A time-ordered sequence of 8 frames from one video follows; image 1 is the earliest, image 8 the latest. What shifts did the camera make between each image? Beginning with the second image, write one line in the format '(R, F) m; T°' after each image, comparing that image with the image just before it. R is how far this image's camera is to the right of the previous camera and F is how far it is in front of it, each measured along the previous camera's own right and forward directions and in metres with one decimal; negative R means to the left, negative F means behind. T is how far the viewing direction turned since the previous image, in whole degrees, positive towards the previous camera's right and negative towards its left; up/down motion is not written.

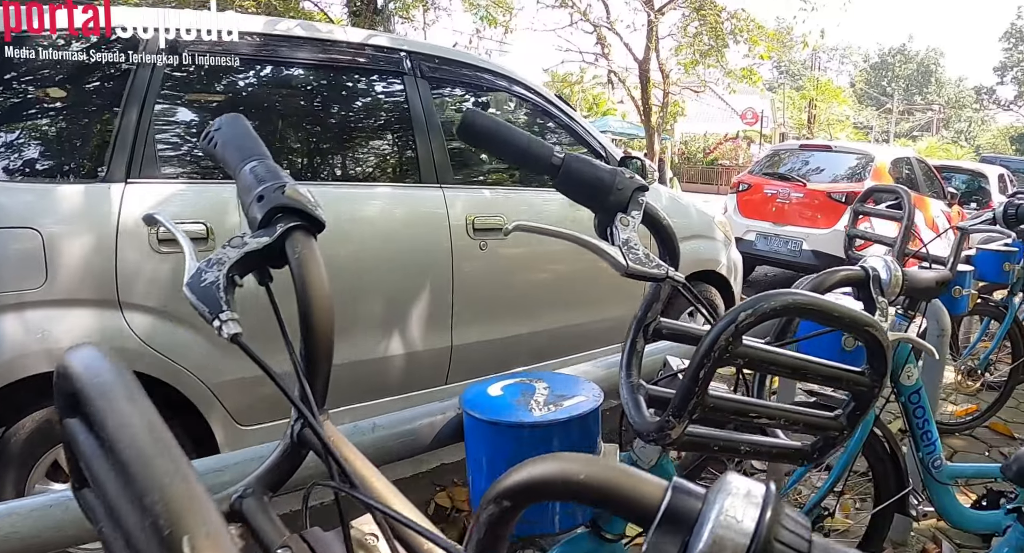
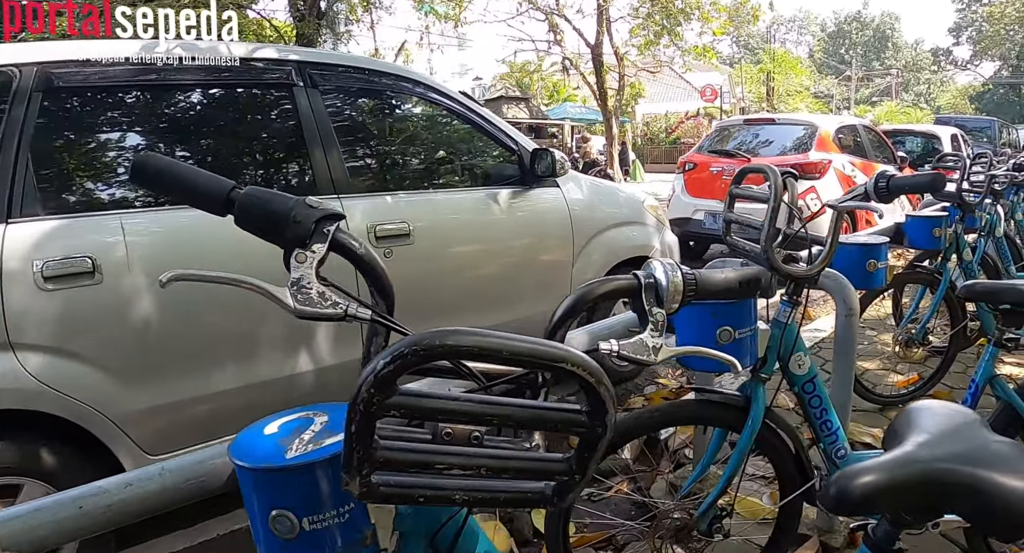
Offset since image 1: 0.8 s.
(+0.3, +0.1) m; +1°
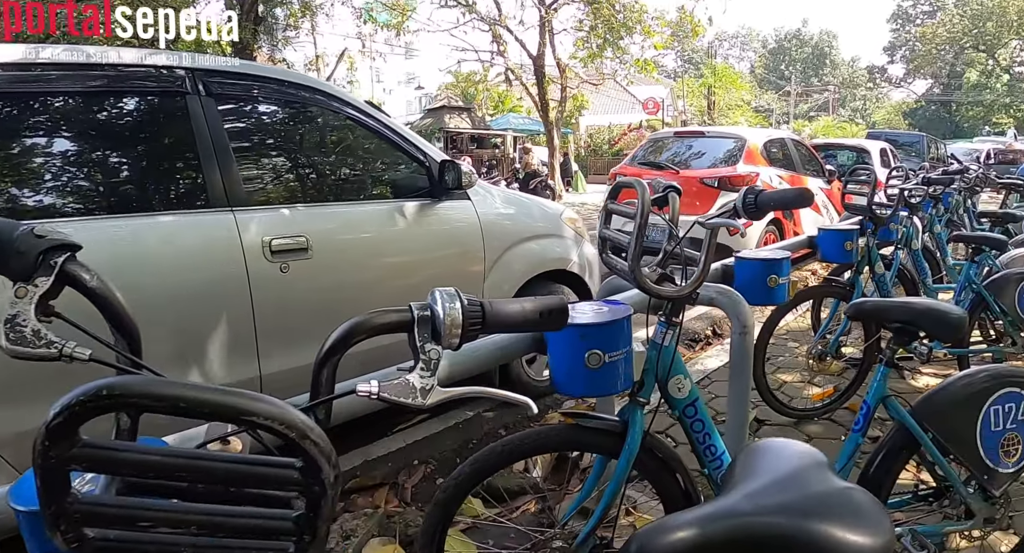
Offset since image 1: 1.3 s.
(+0.2, +0.1) m; +4°
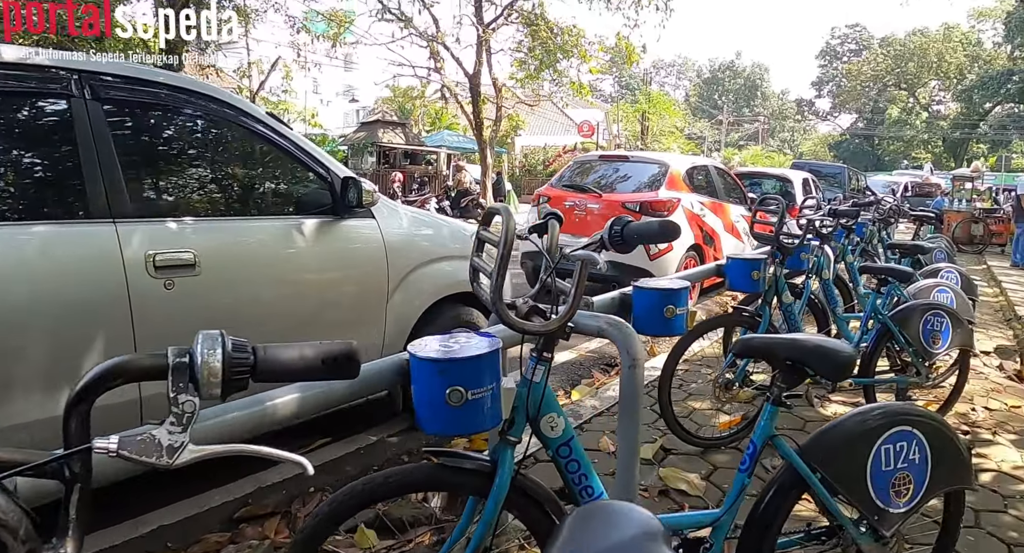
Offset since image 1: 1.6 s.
(+0.2, +0.1) m; +5°
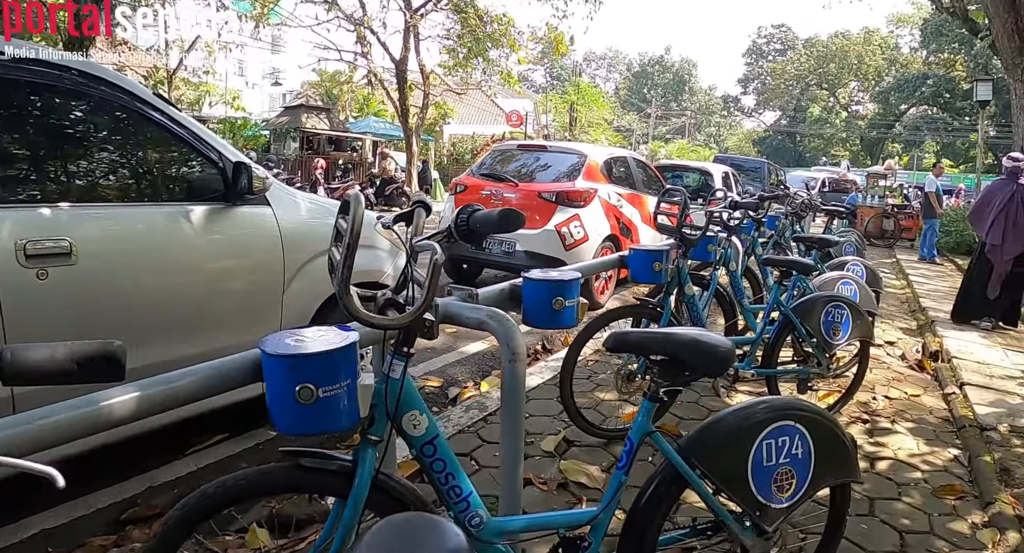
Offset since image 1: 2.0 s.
(+0.2, +0.1) m; +5°
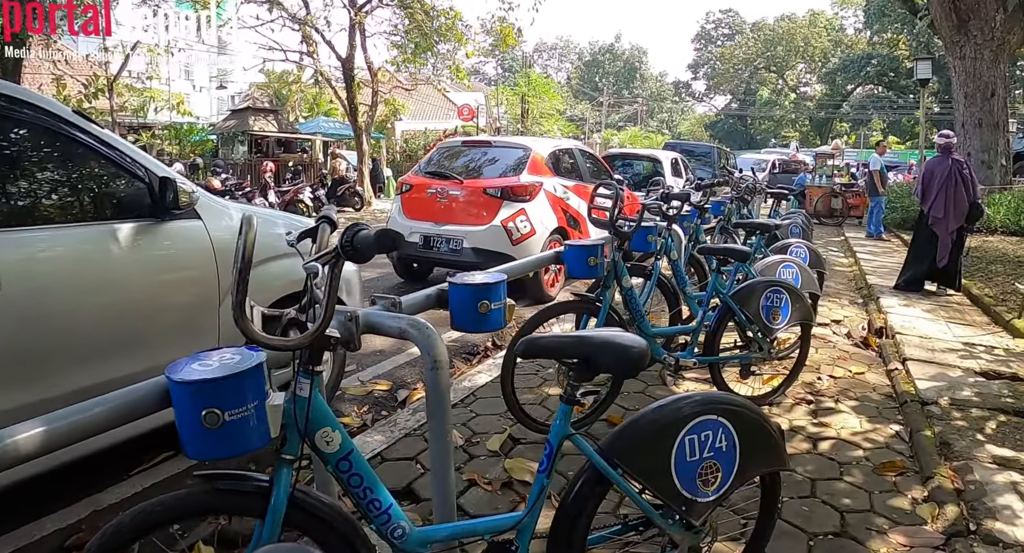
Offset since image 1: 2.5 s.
(+0.1, +0.1) m; +3°
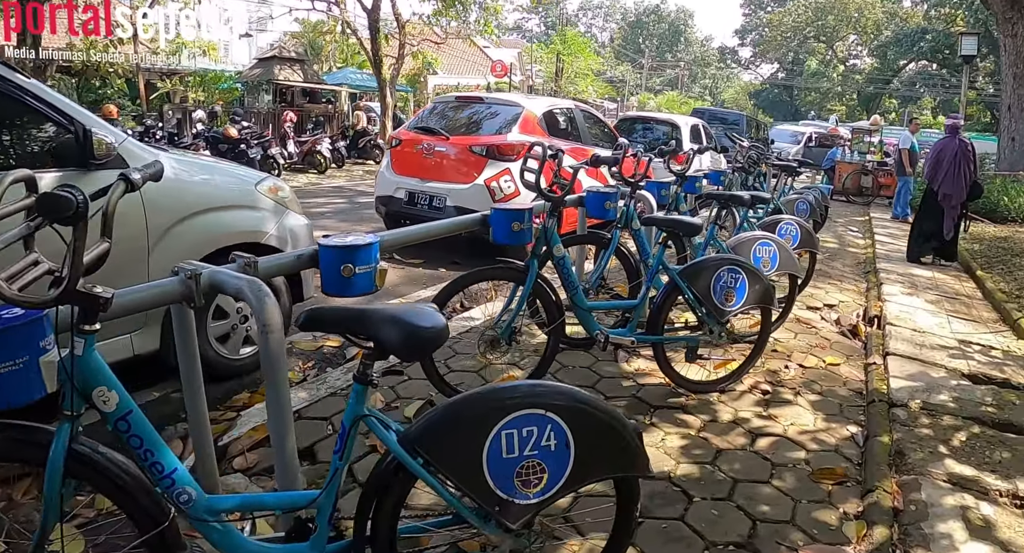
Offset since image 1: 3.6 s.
(+0.5, +0.3) m; -3°
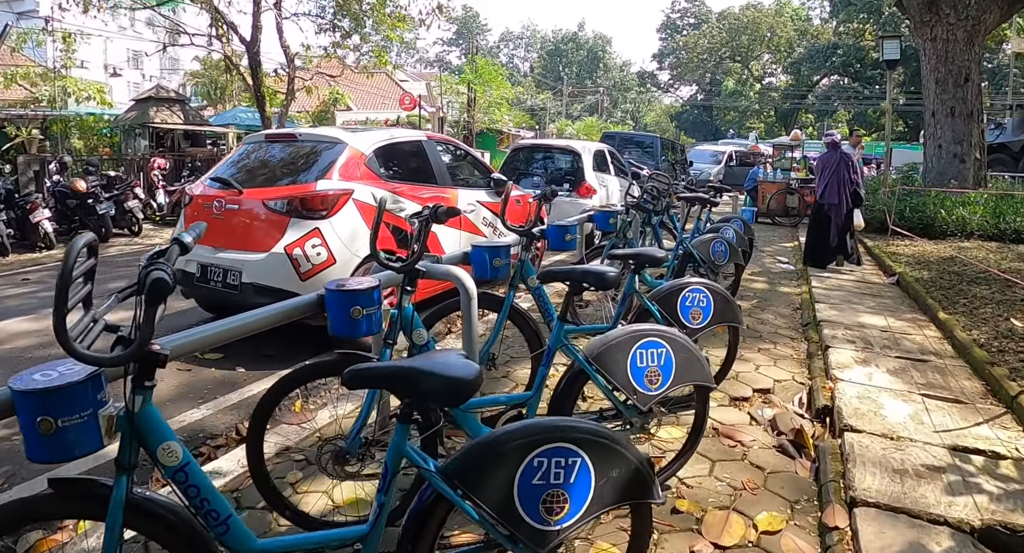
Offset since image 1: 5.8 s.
(+0.8, +1.5) m; +5°
